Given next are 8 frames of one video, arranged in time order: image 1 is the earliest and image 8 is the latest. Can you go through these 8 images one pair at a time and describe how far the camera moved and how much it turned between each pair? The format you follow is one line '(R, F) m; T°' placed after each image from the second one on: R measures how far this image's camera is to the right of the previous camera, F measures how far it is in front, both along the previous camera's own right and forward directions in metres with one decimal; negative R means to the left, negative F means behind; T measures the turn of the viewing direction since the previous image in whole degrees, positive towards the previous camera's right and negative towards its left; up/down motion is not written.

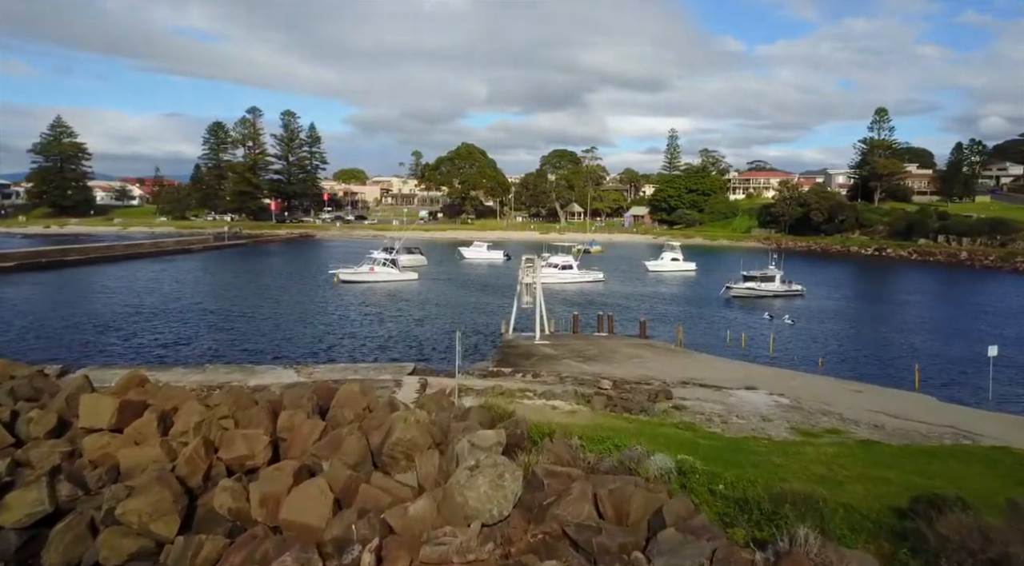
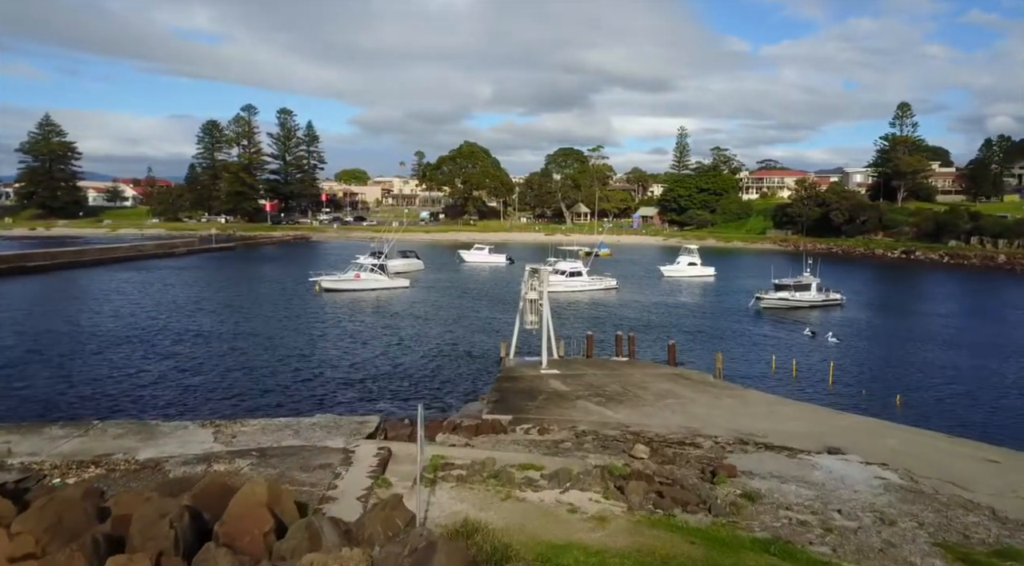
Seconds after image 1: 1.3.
(+0.1, +5.8) m; 0°
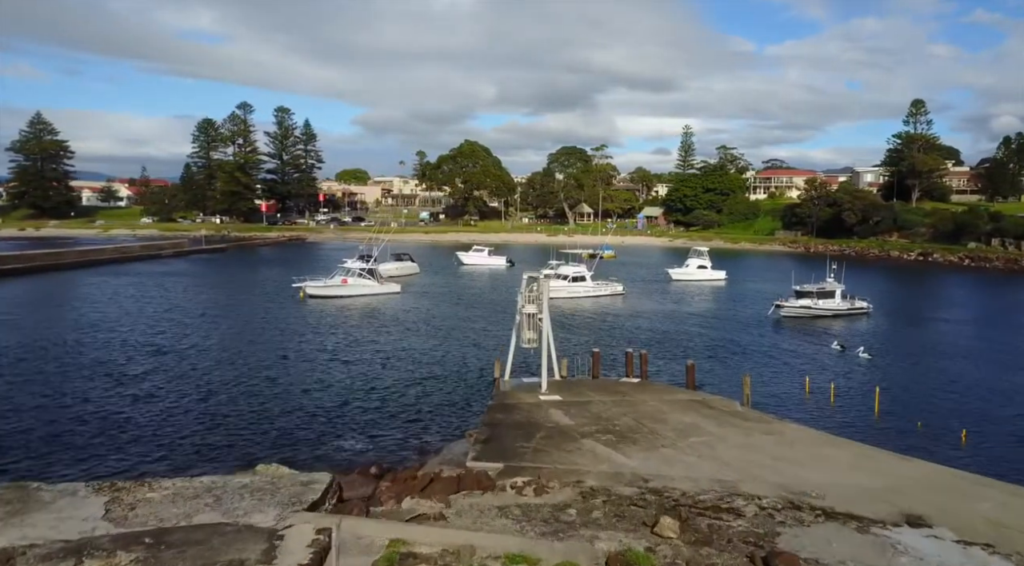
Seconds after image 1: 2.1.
(+0.3, +3.7) m; 0°
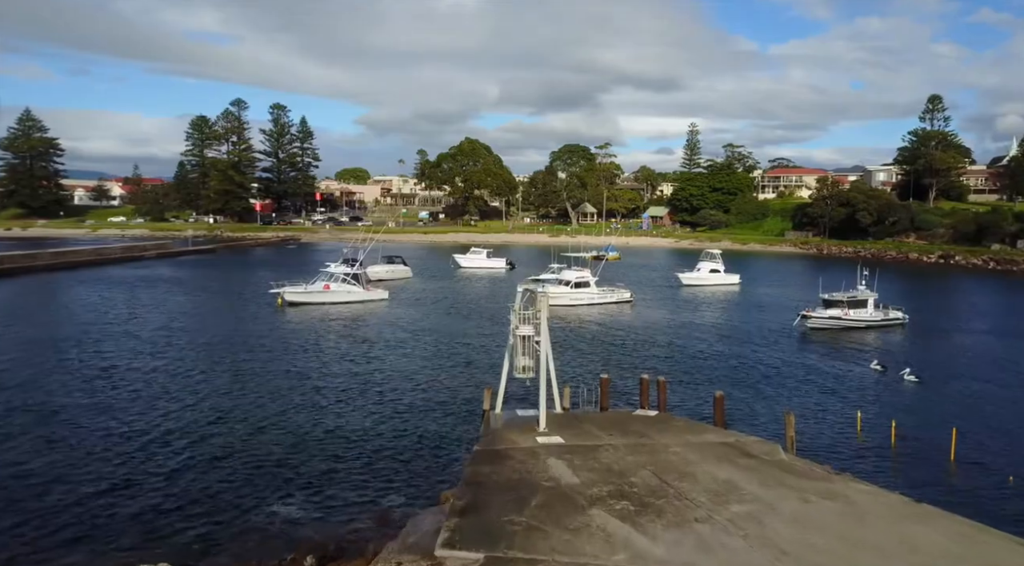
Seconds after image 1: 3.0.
(+0.3, +4.2) m; 0°
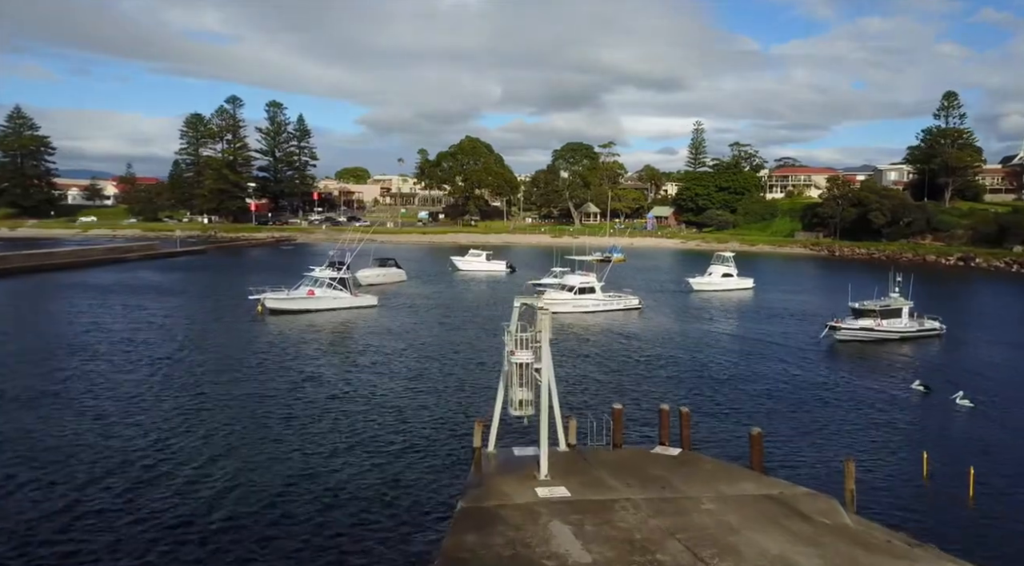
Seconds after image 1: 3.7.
(+0.2, +3.5) m; 0°
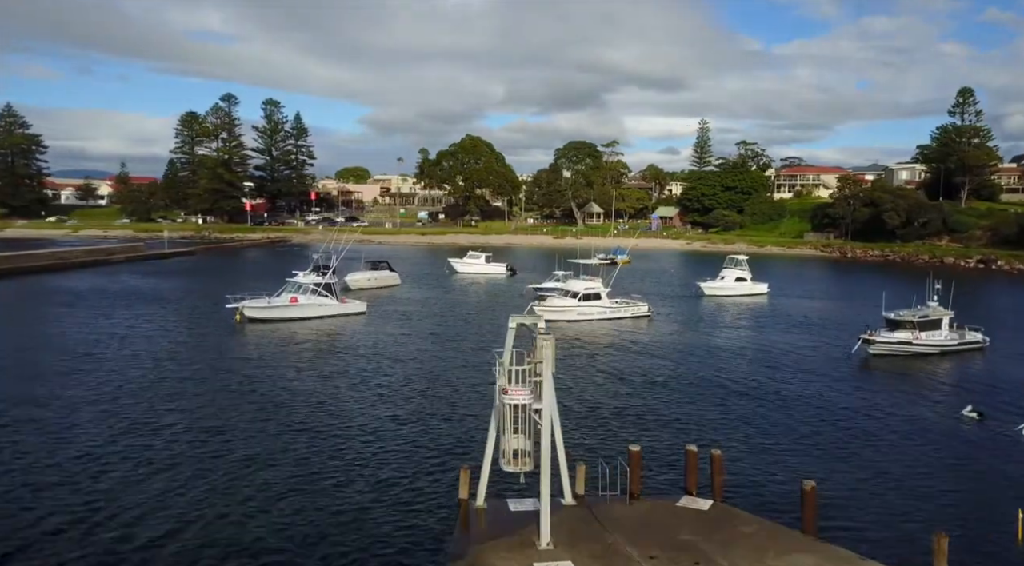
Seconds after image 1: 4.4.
(+0.2, +3.4) m; 0°
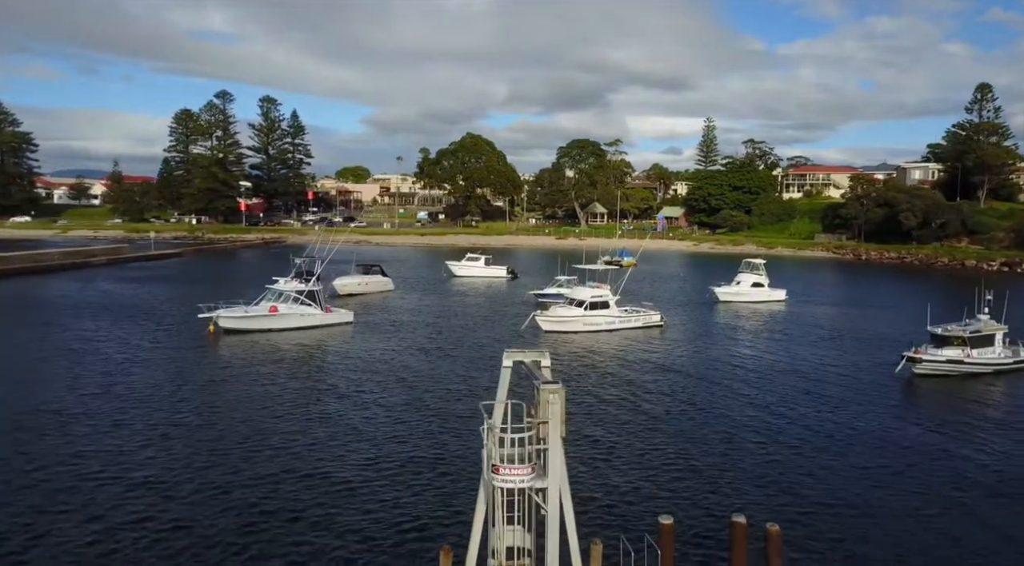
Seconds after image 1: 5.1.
(+0.1, +3.6) m; 0°
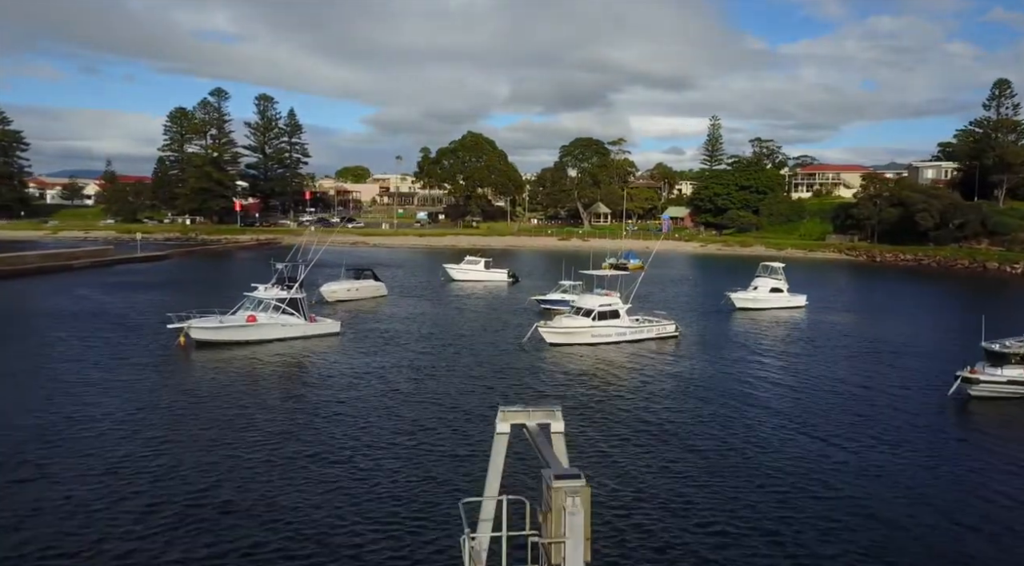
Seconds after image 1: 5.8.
(0.0, +3.3) m; 0°
